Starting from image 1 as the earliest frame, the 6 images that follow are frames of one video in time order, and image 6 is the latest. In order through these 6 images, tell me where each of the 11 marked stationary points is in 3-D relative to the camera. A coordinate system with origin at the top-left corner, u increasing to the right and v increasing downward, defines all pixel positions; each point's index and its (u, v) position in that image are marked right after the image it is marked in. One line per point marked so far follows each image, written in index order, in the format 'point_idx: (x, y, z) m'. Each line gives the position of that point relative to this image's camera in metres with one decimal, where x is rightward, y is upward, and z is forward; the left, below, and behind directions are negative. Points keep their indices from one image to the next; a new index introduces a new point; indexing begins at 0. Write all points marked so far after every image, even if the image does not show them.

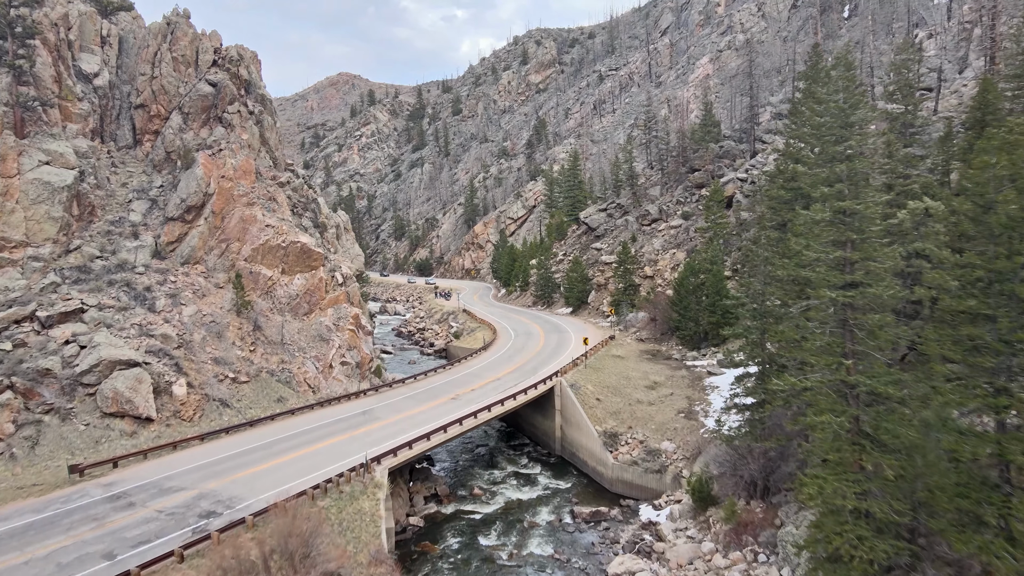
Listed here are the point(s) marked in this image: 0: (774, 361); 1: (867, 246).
0: (+4.8, -1.4, +18.0) m
1: (+4.5, +0.5, +12.3) m
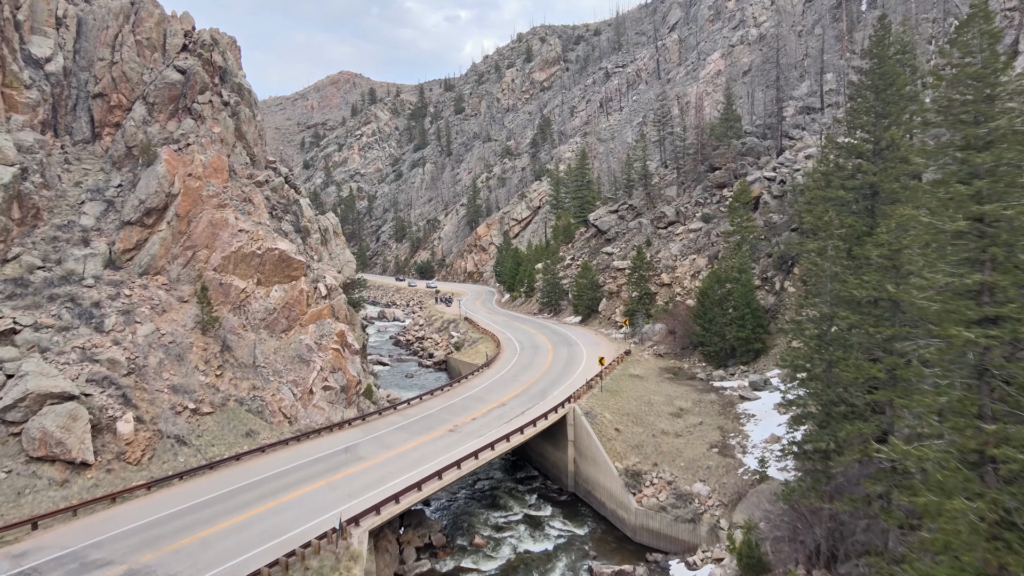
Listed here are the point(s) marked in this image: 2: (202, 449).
0: (+5.0, -1.7, +14.7) m
1: (+4.6, +0.2, +8.9) m
2: (-6.1, -3.2, +19.2) m
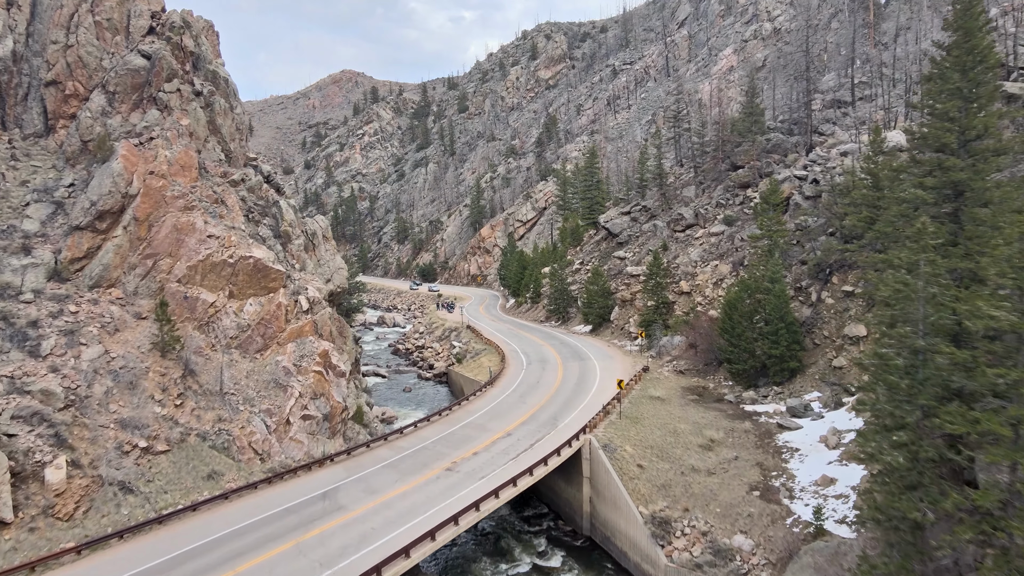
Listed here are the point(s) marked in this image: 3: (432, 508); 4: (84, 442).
0: (+5.1, -2.0, +11.6) m
1: (+4.7, -0.1, +5.9) m
2: (-6.0, -3.5, +16.2) m
3: (-1.4, -3.7, +16.4) m
4: (-7.0, -2.5, +16.0) m
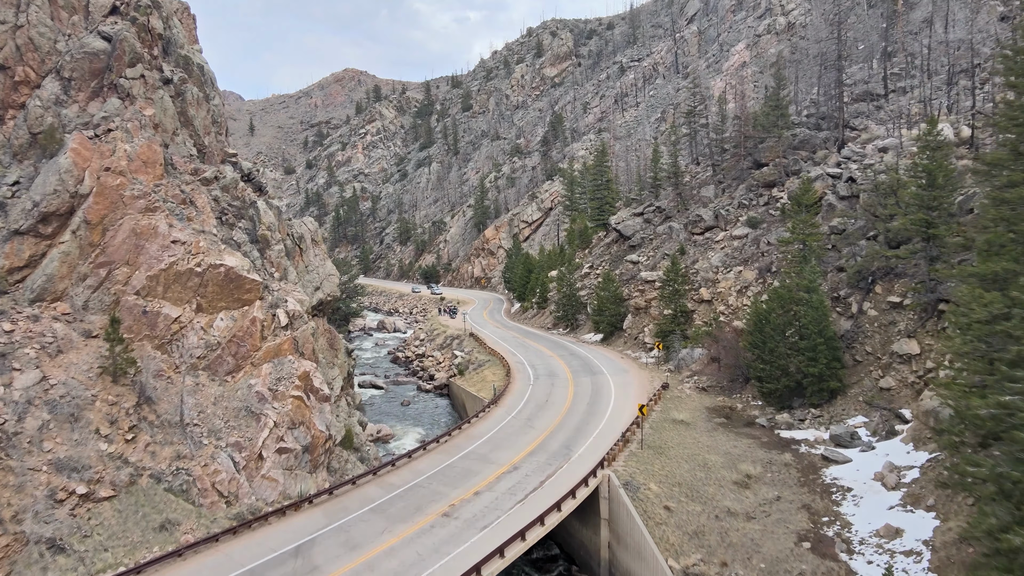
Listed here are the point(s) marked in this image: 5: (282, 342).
0: (+5.2, -2.2, +8.9) m
1: (+4.7, -0.3, +3.1) m
2: (-5.9, -3.7, +13.5) m
3: (-1.2, -3.9, +13.7) m
4: (-6.9, -2.8, +13.4) m
5: (-4.7, -1.1, +19.9) m
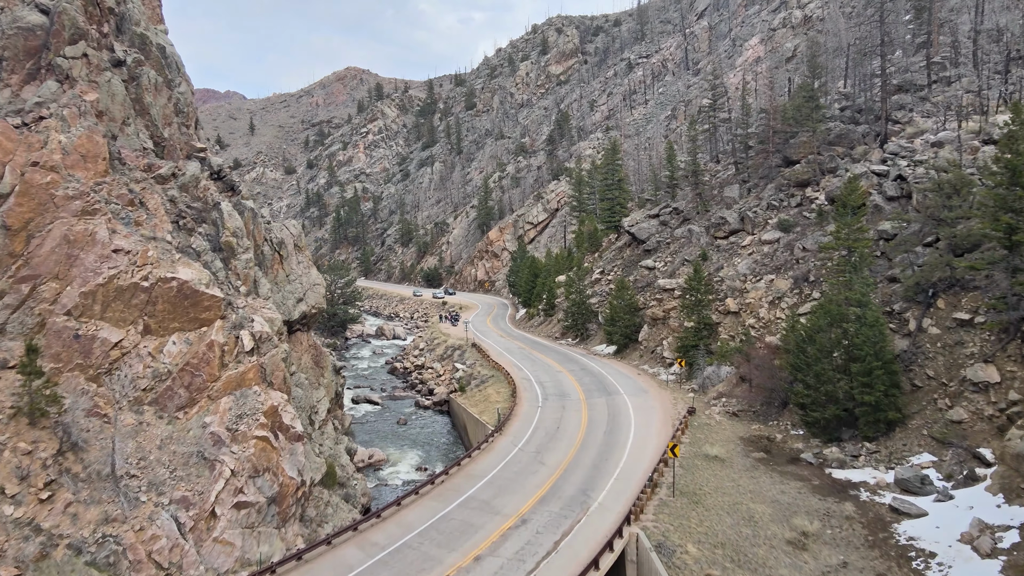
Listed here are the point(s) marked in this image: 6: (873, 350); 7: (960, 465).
0: (+5.2, -2.5, +5.7) m
1: (+4.8, -0.6, 0.0) m
2: (-5.7, -4.0, +10.4) m
3: (-1.1, -4.2, +10.6) m
4: (-6.8, -3.1, +10.3) m
5: (-4.6, -1.4, +16.8) m
6: (+7.3, -1.3, +19.8) m
7: (+7.8, -3.1, +17.0) m
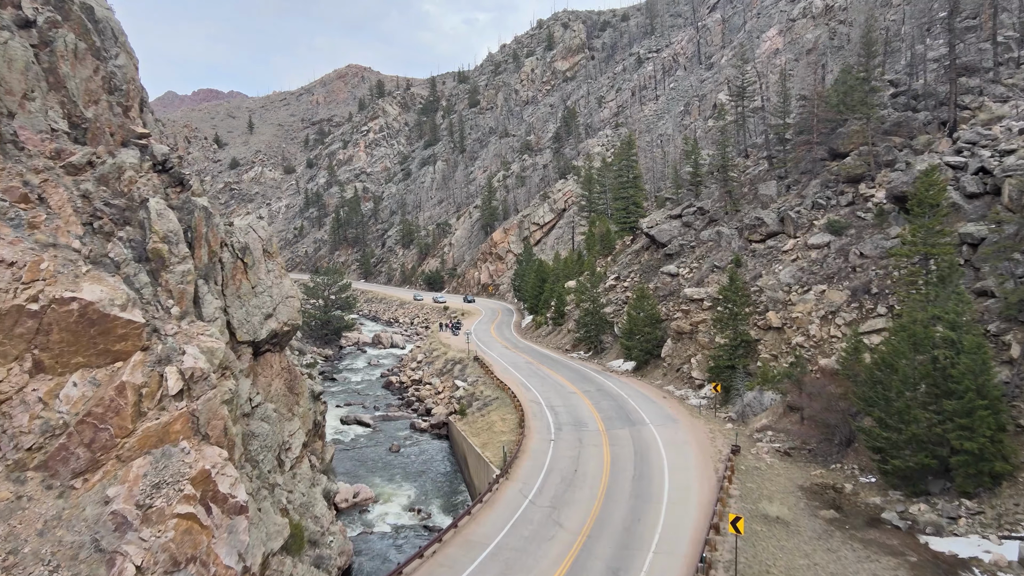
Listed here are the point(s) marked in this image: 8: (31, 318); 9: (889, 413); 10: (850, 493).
0: (+5.3, -2.8, +1.7) m
1: (+4.9, -0.9, -4.0) m
2: (-5.6, -4.3, +6.4) m
3: (-1.0, -4.5, +6.6) m
4: (-6.7, -3.3, +6.3) m
5: (-4.4, -1.7, +12.8) m
6: (+7.5, -1.6, +15.7) m
7: (+8.0, -3.4, +13.0) m
8: (-5.8, -0.4, +11.9) m
9: (+6.7, -2.2, +17.7) m
10: (+6.2, -3.7, +17.9) m
